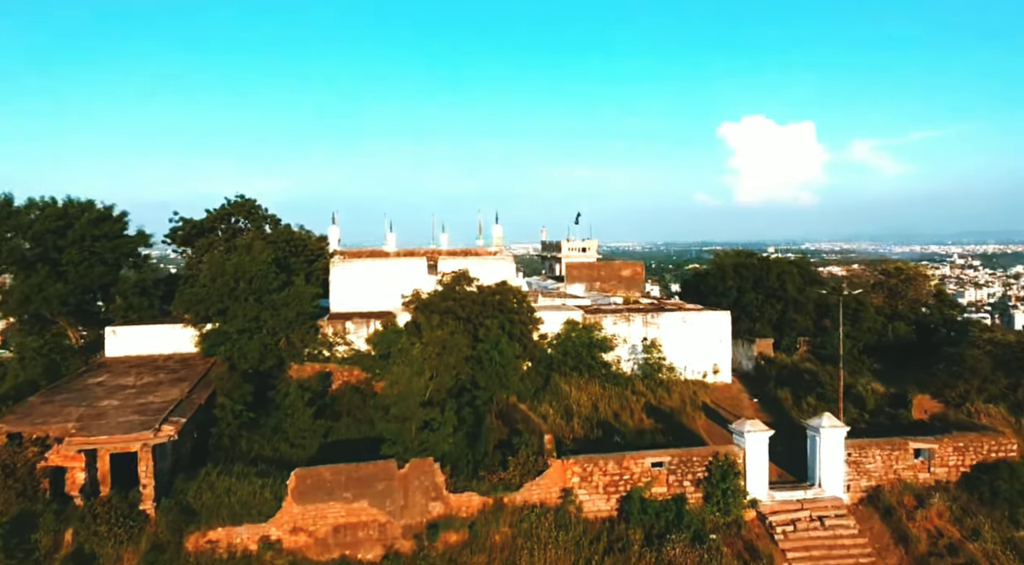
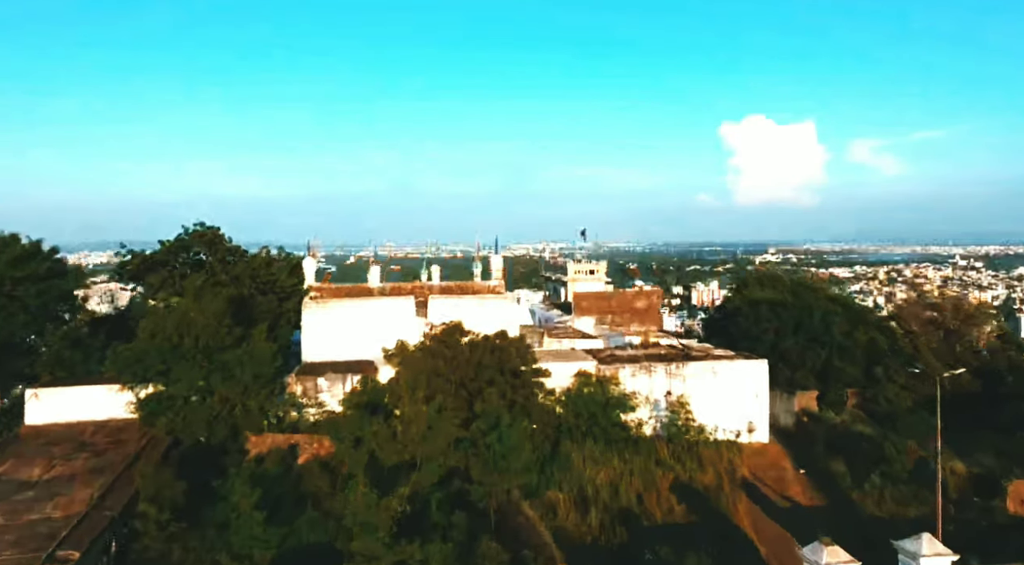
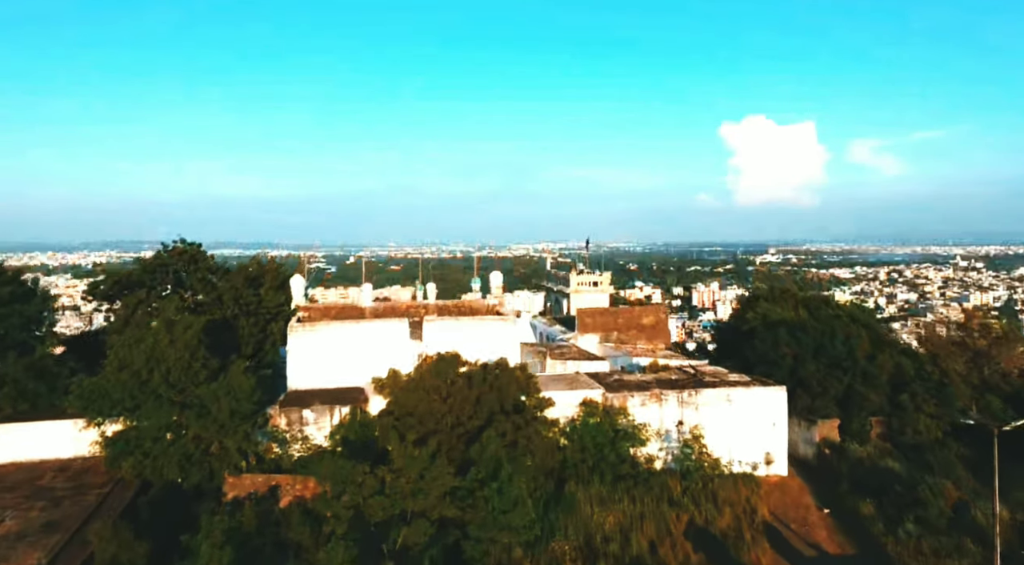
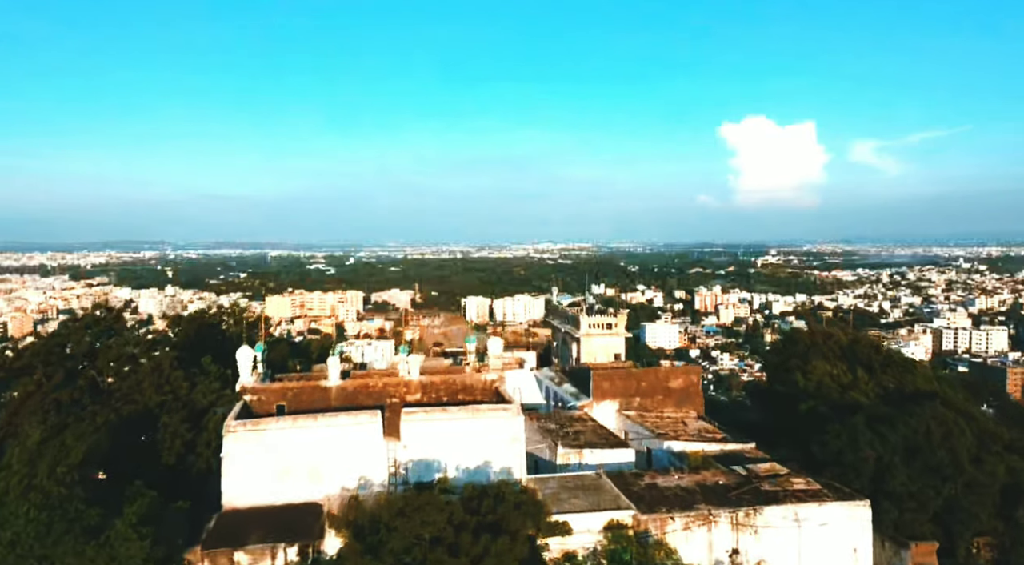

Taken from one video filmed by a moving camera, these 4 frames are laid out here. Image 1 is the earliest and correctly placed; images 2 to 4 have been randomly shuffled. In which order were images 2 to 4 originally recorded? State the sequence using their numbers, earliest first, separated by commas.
2, 3, 4
